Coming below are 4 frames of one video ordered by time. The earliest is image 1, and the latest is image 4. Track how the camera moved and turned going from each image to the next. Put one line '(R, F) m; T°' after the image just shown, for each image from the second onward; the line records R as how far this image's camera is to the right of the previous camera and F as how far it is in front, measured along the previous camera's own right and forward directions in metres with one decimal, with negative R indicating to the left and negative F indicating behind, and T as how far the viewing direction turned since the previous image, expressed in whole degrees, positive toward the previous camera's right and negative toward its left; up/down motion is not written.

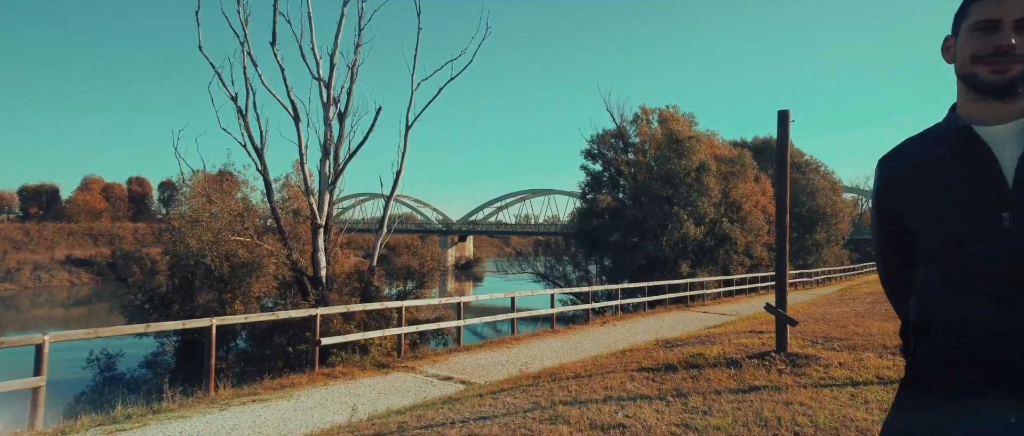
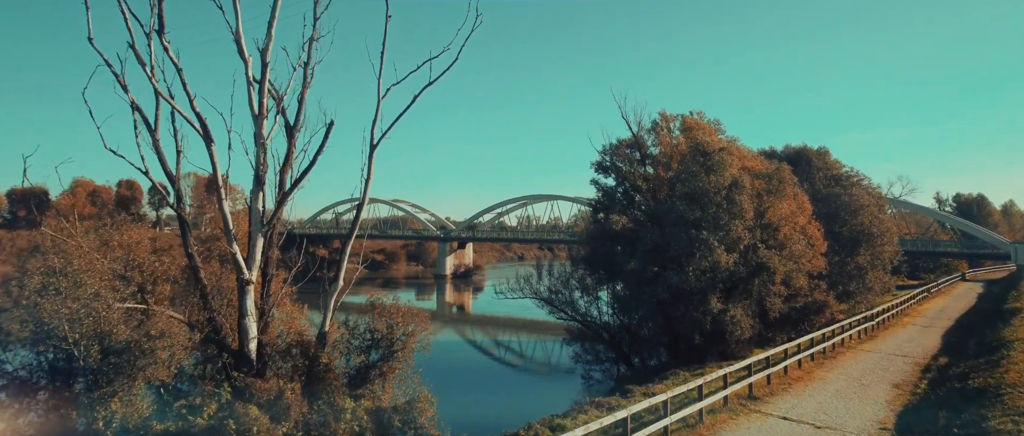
(+0.1, +3.8) m; 0°
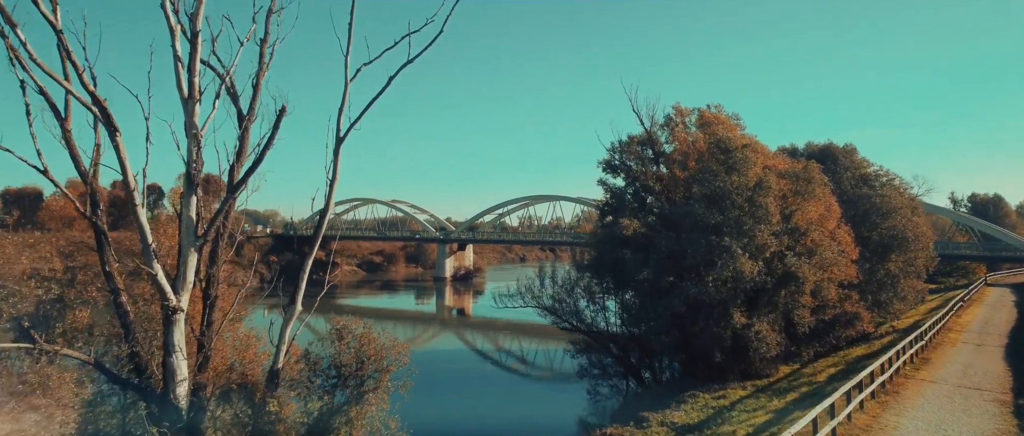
(+0.1, +2.2) m; 0°
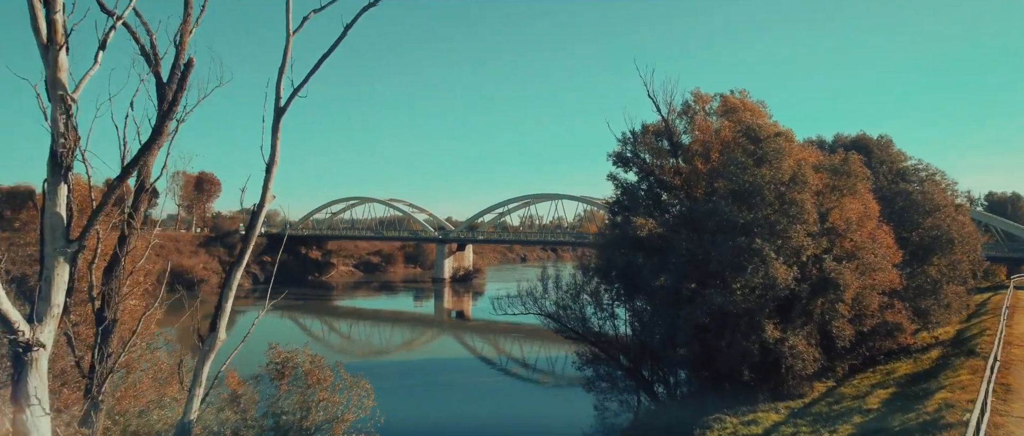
(0.0, +2.4) m; 0°
